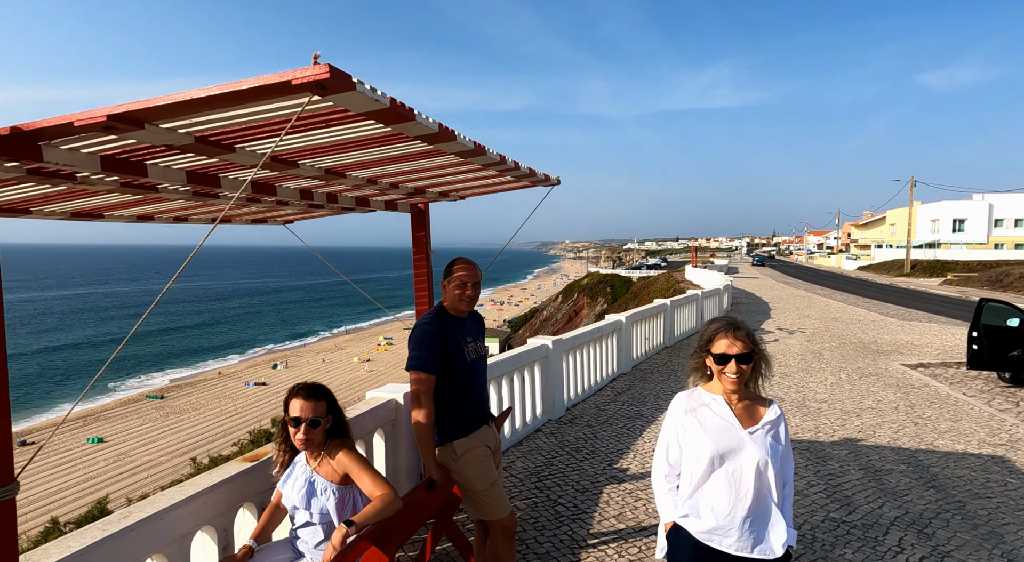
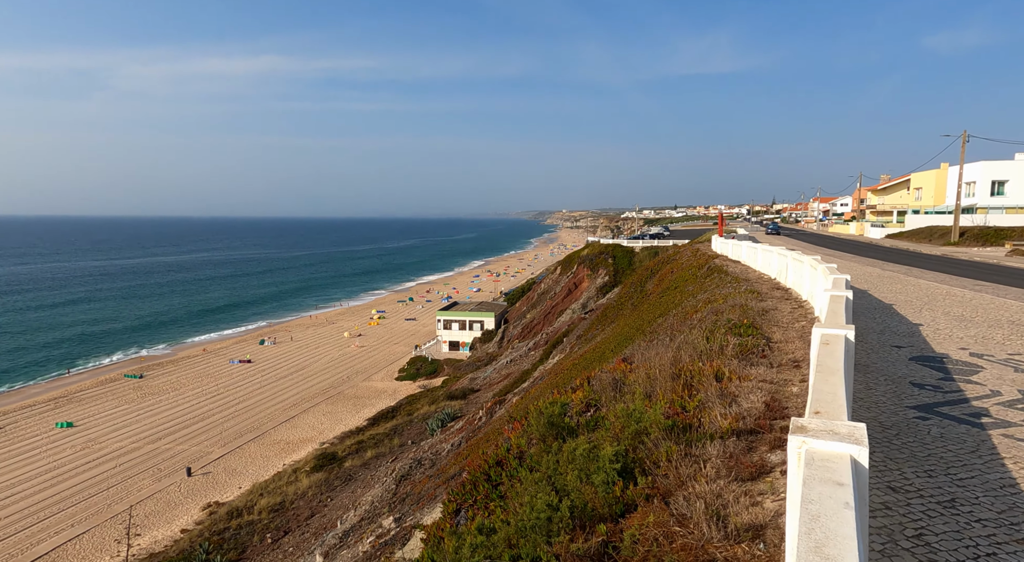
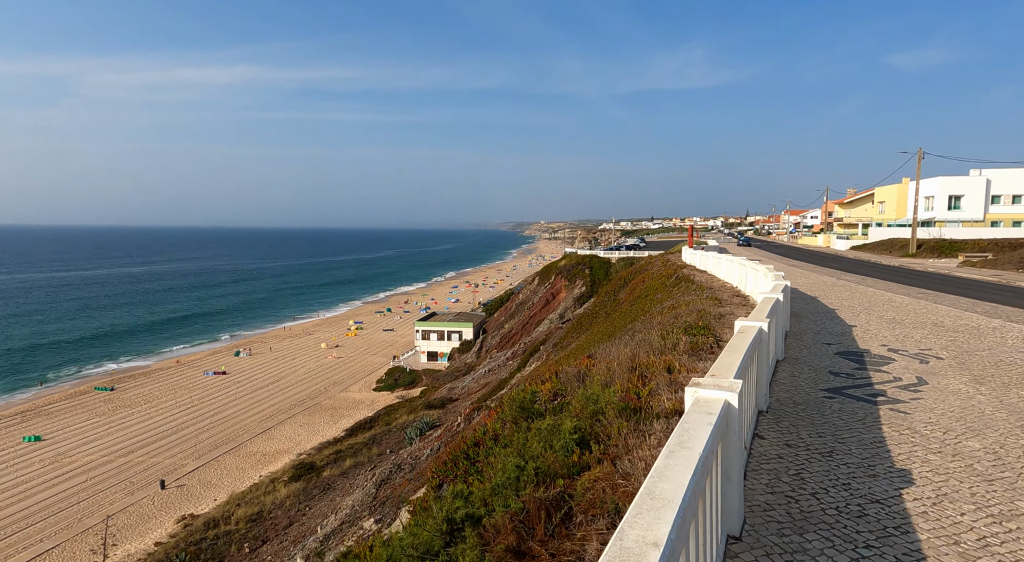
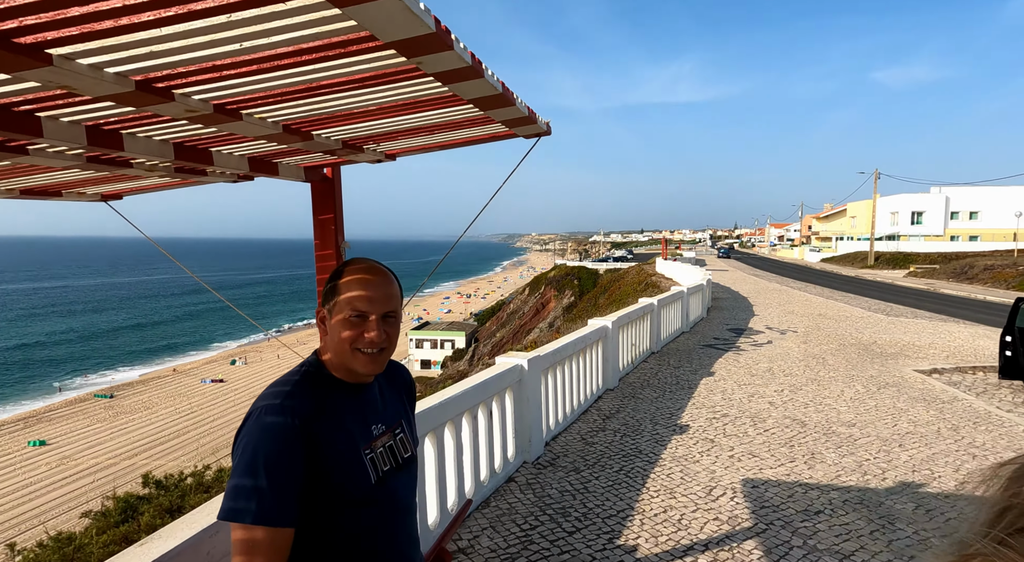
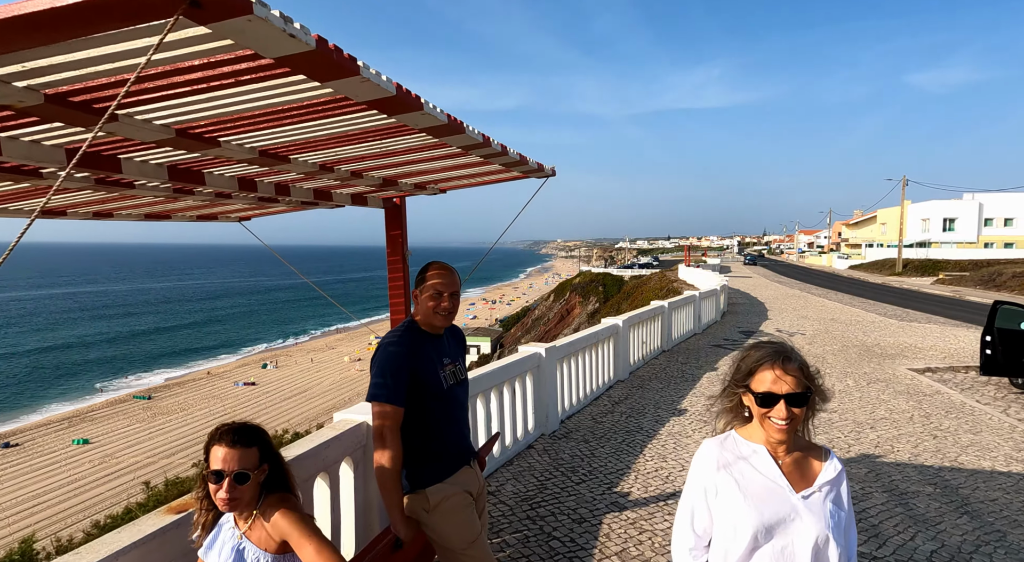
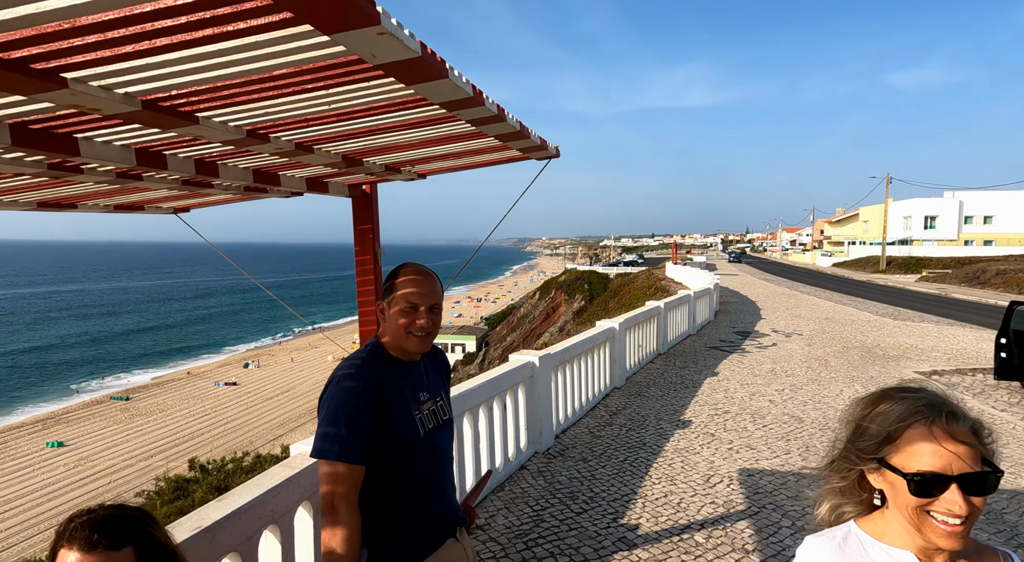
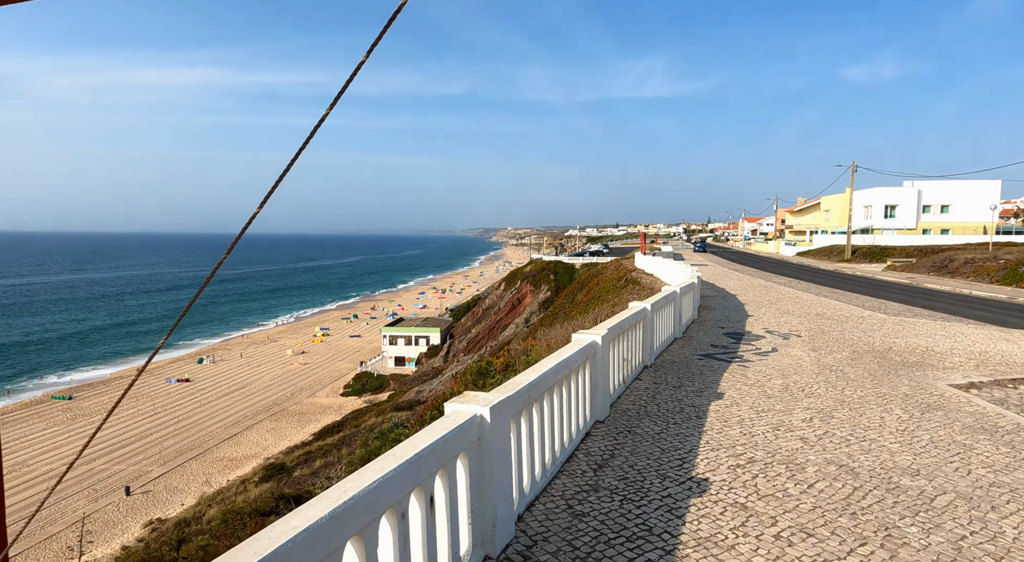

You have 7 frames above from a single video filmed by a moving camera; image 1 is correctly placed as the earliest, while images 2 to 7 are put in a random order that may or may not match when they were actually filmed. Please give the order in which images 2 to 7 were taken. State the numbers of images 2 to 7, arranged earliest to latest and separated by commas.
5, 6, 4, 7, 3, 2
